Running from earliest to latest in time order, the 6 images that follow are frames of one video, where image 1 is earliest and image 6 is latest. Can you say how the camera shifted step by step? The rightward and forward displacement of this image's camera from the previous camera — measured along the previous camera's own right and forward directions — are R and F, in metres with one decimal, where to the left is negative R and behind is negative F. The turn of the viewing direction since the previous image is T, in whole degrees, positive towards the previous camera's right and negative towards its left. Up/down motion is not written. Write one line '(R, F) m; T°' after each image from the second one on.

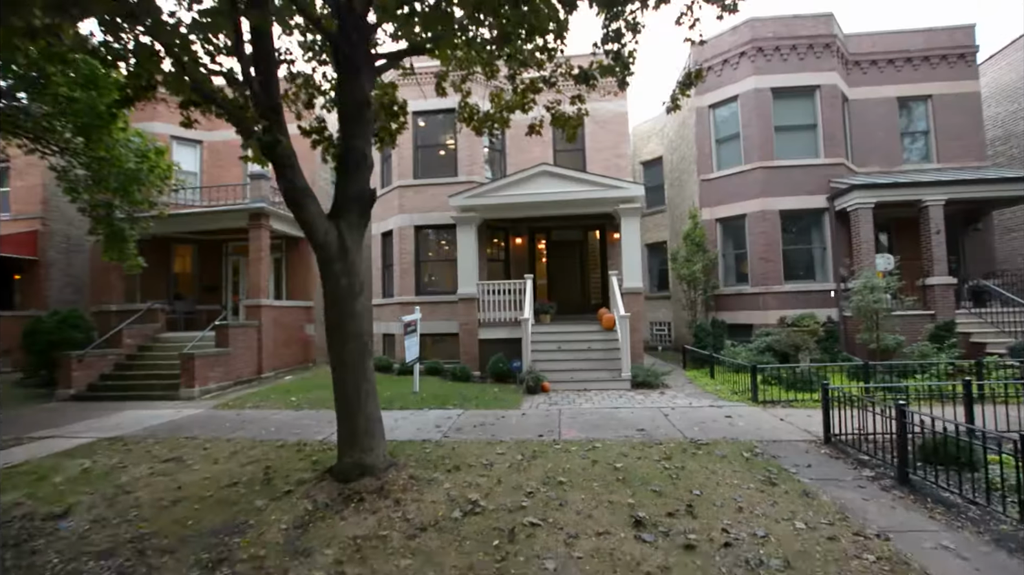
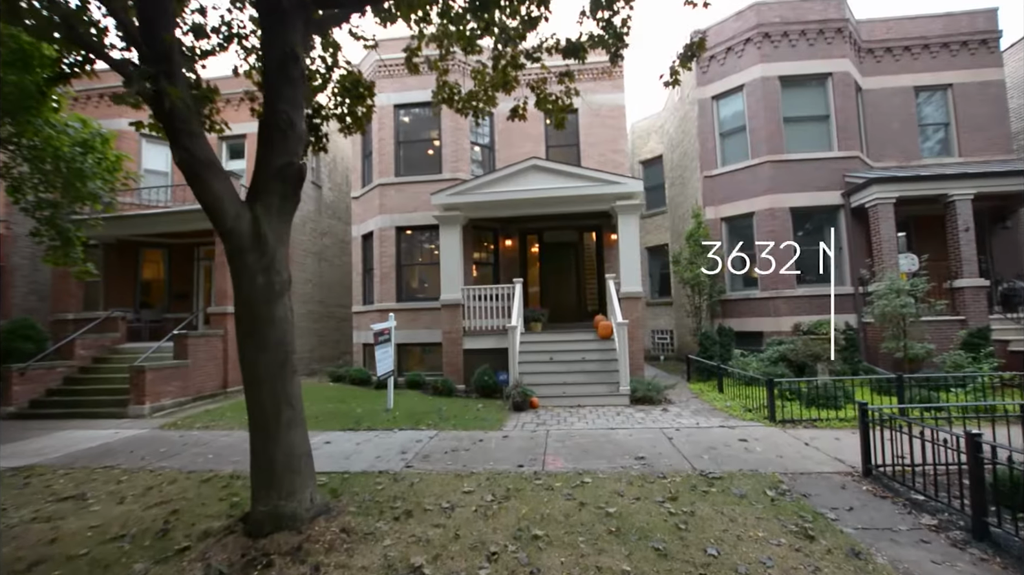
(+0.3, +1.0) m; 0°
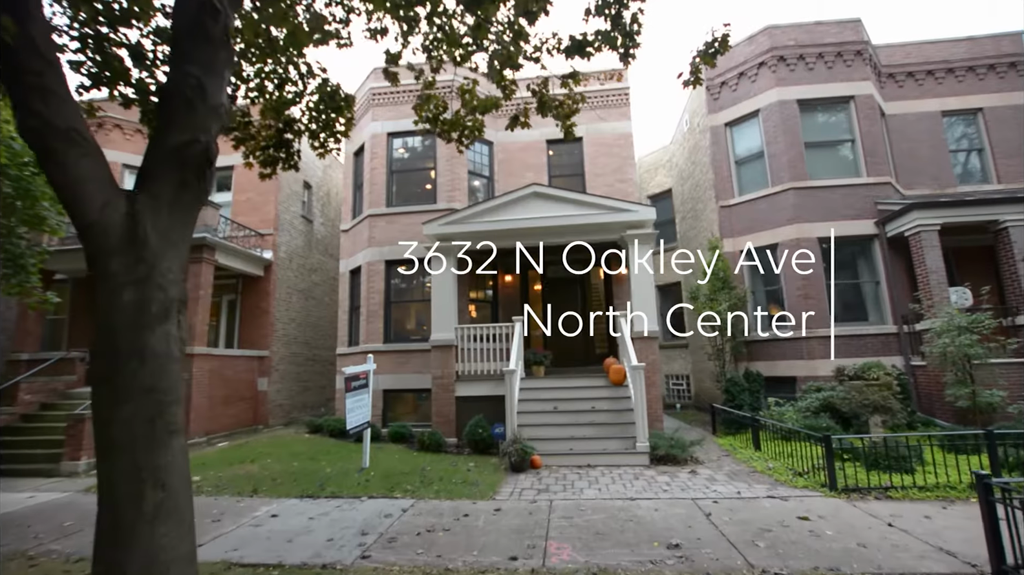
(+0.1, +1.2) m; -1°
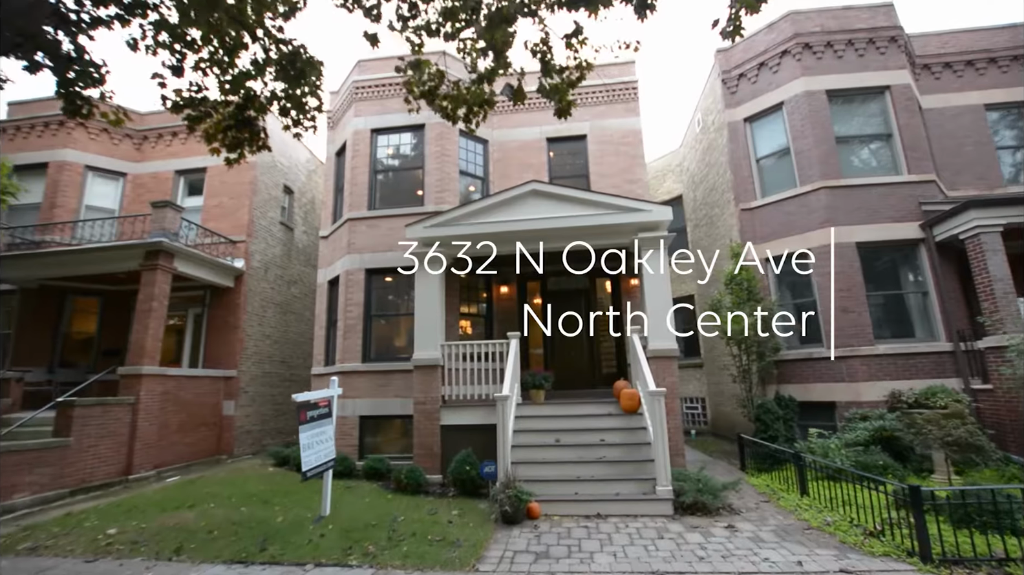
(+0.1, +1.3) m; 0°
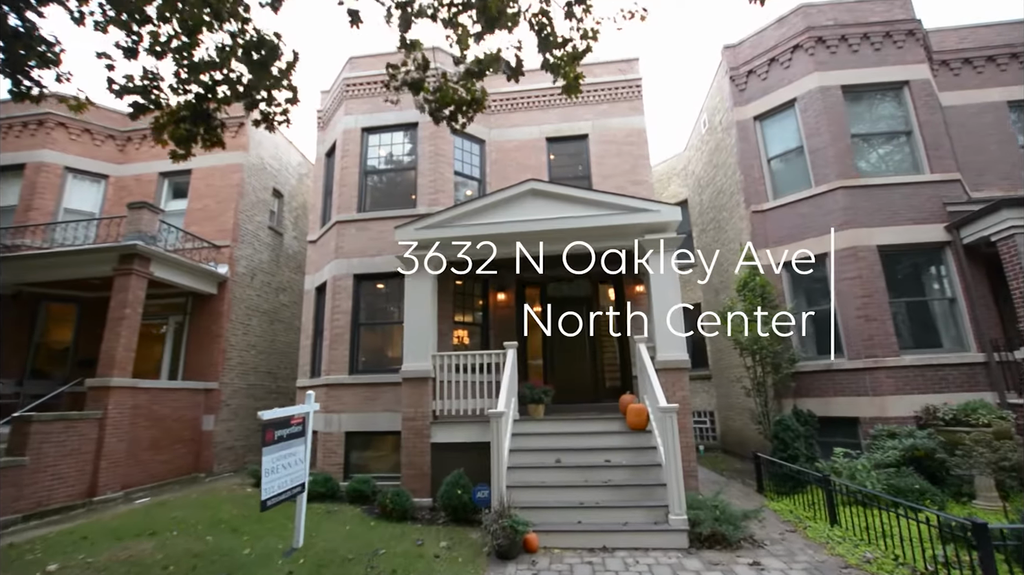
(+0.1, +0.6) m; 0°
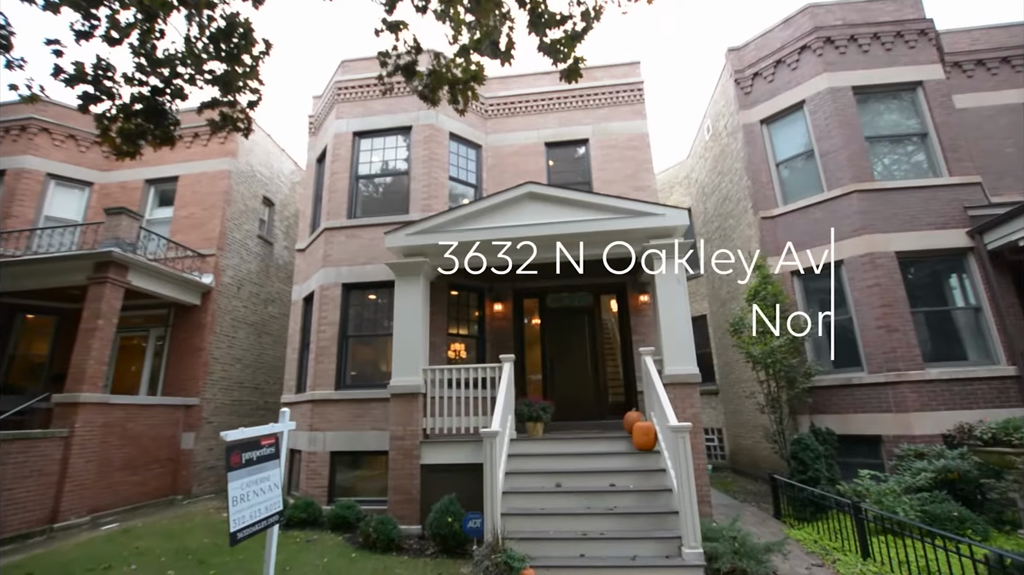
(+0.1, +0.5) m; 0°
